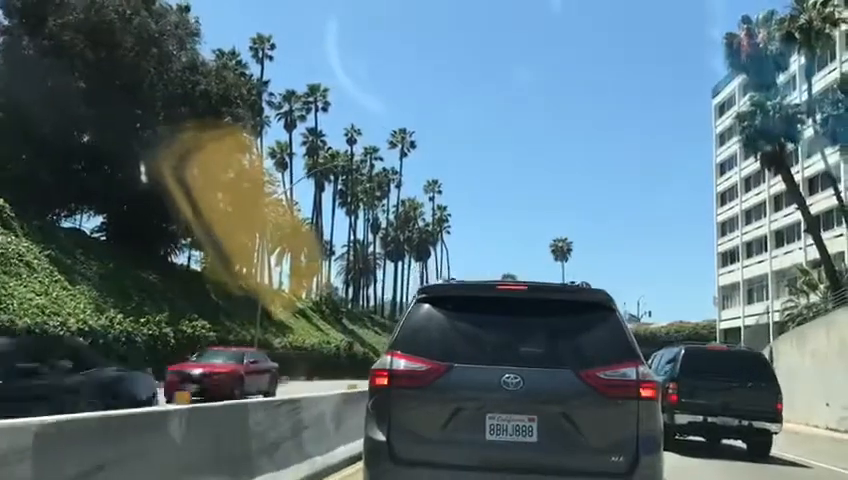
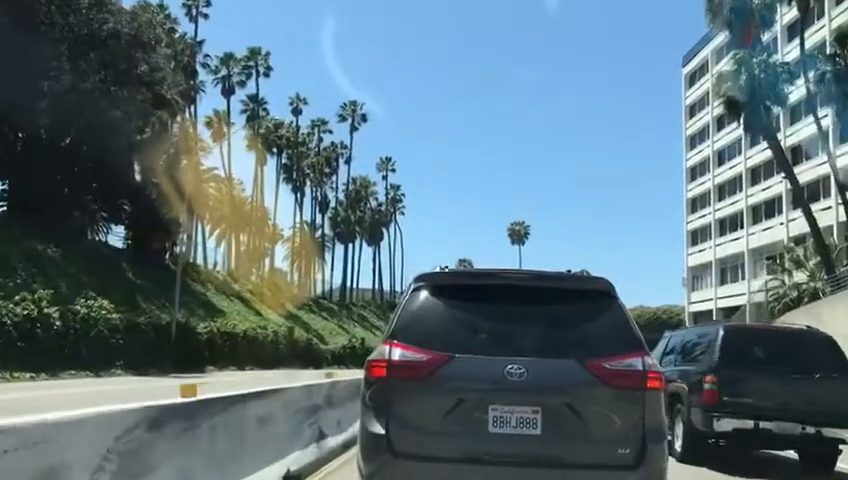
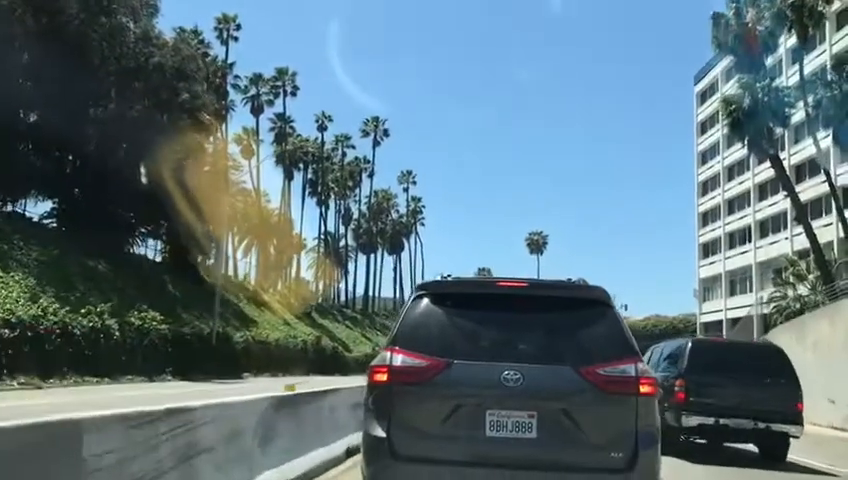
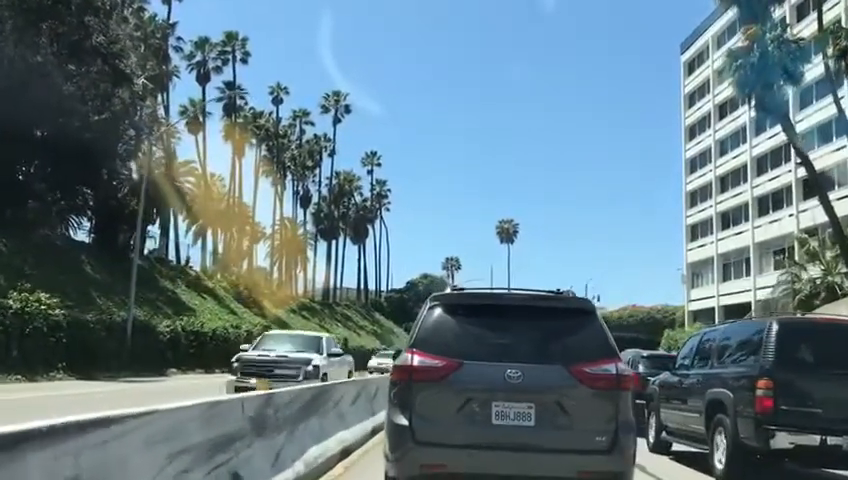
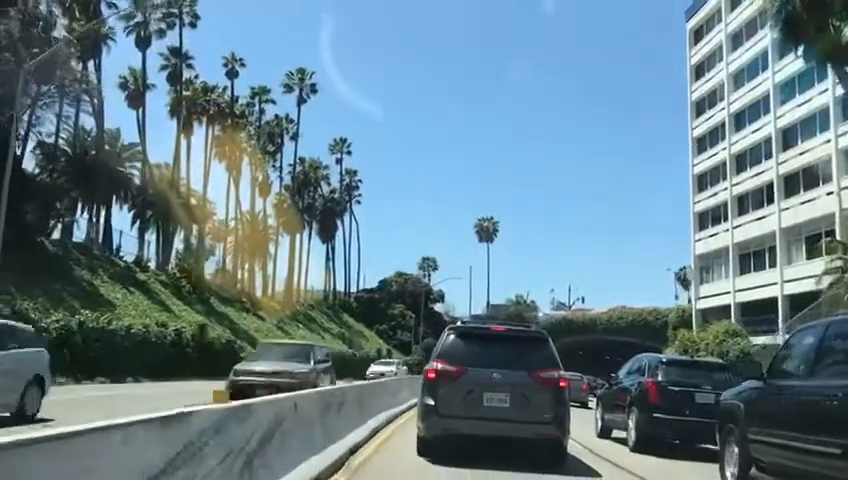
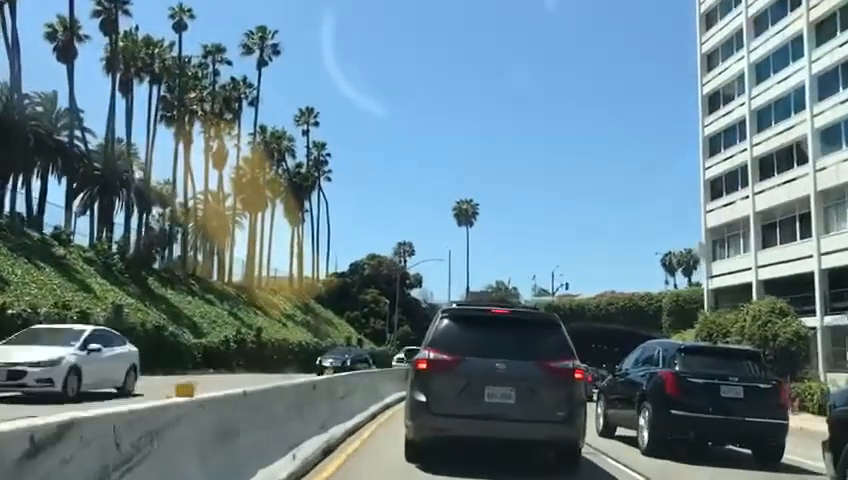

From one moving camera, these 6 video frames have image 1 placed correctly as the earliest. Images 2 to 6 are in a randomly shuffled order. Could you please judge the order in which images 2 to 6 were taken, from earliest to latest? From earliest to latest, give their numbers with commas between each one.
3, 2, 4, 5, 6
